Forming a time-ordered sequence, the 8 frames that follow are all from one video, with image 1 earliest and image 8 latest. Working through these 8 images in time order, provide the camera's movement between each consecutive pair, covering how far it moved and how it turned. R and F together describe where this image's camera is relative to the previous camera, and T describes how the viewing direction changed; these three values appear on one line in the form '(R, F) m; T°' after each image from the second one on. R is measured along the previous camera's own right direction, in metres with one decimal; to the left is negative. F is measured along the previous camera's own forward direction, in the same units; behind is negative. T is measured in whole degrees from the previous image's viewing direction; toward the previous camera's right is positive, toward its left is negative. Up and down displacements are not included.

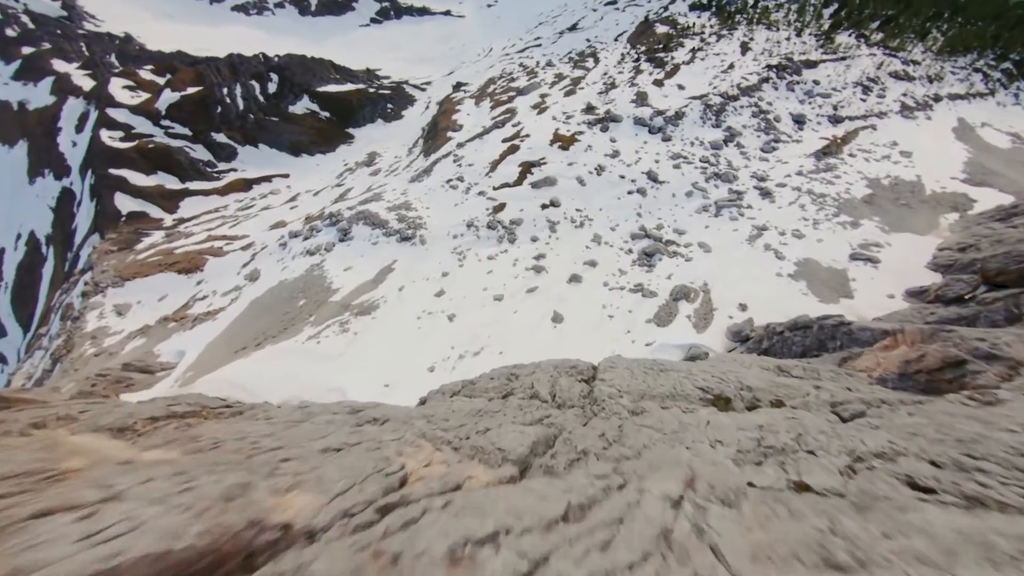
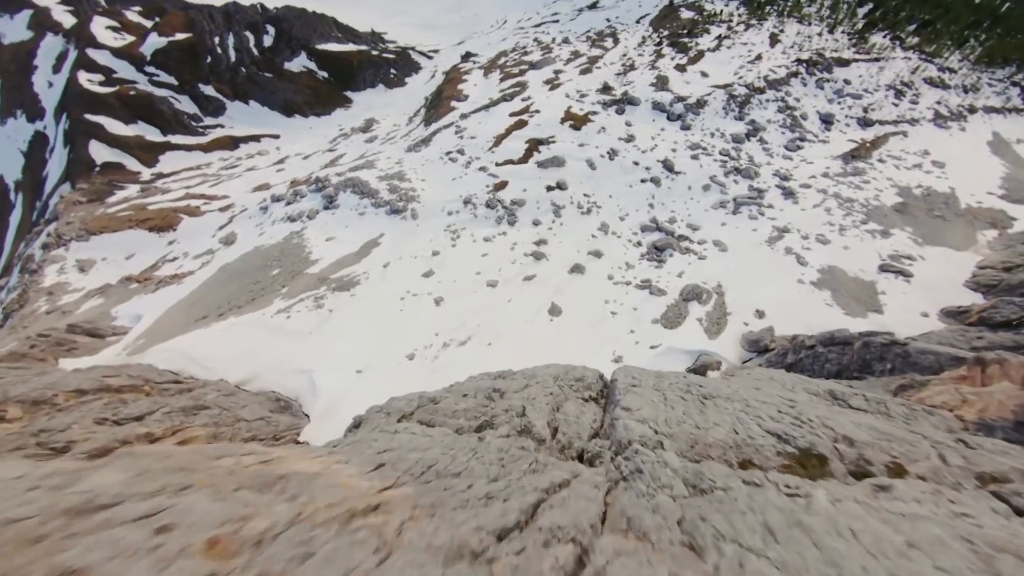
(0.0, +1.7) m; +1°
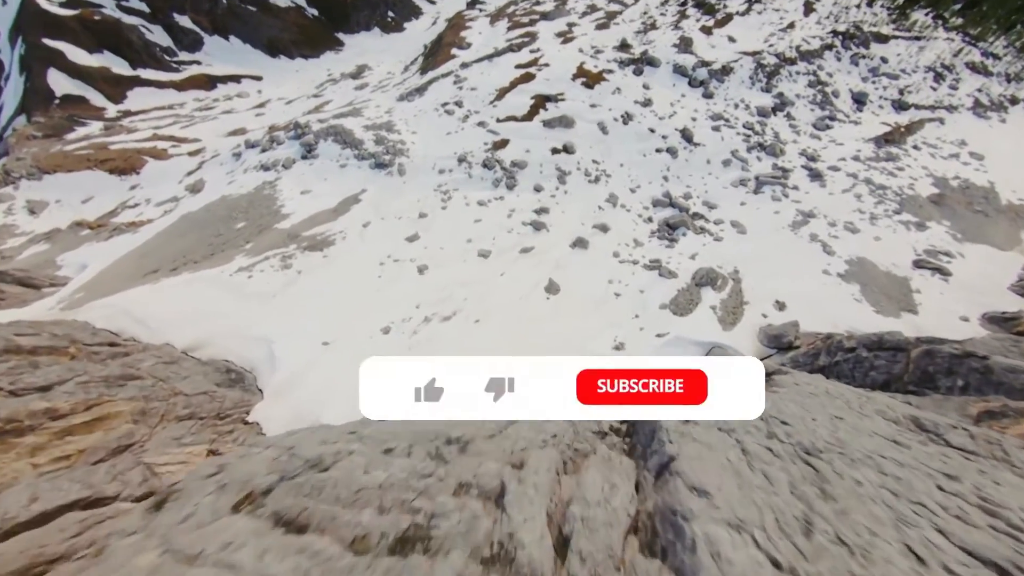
(+0.1, +1.8) m; +1°
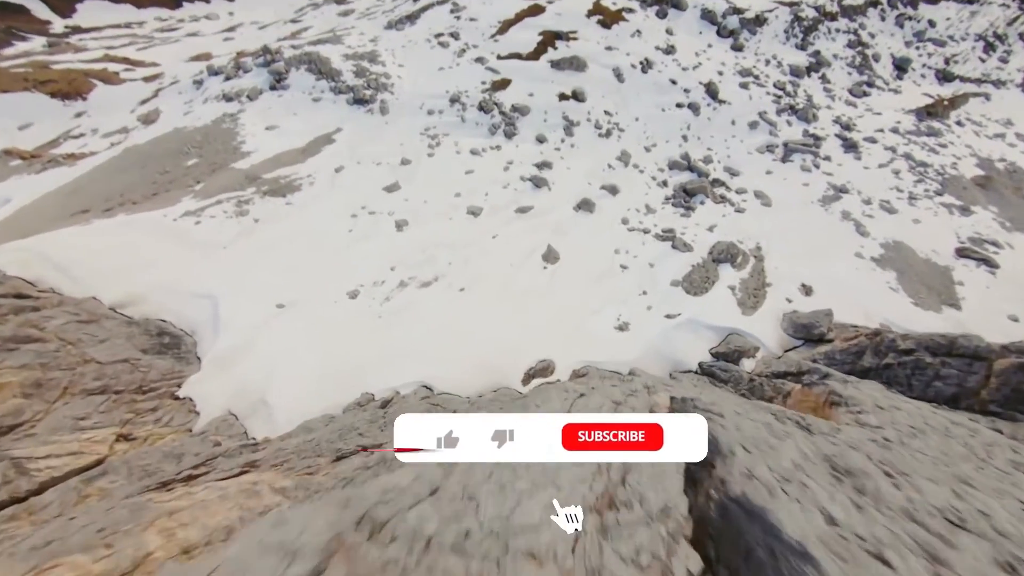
(+0.1, +1.8) m; +1°
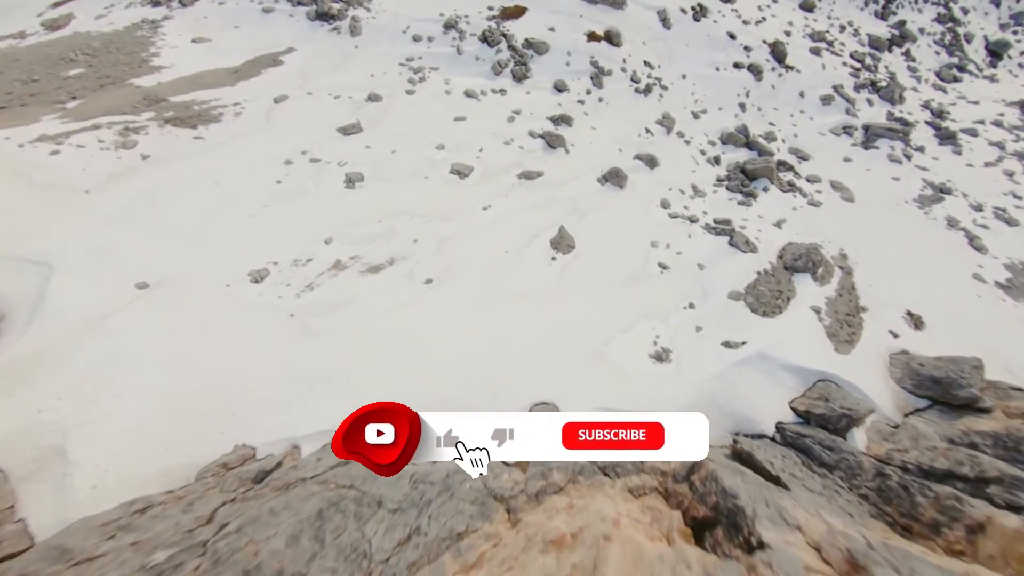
(+0.1, +3.6) m; 0°
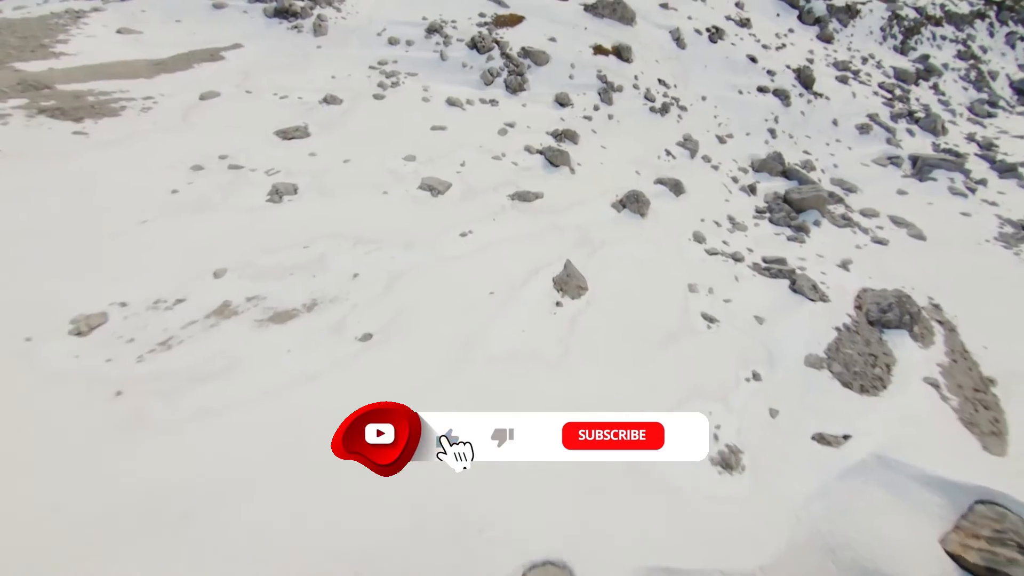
(+0.1, +2.5) m; +1°
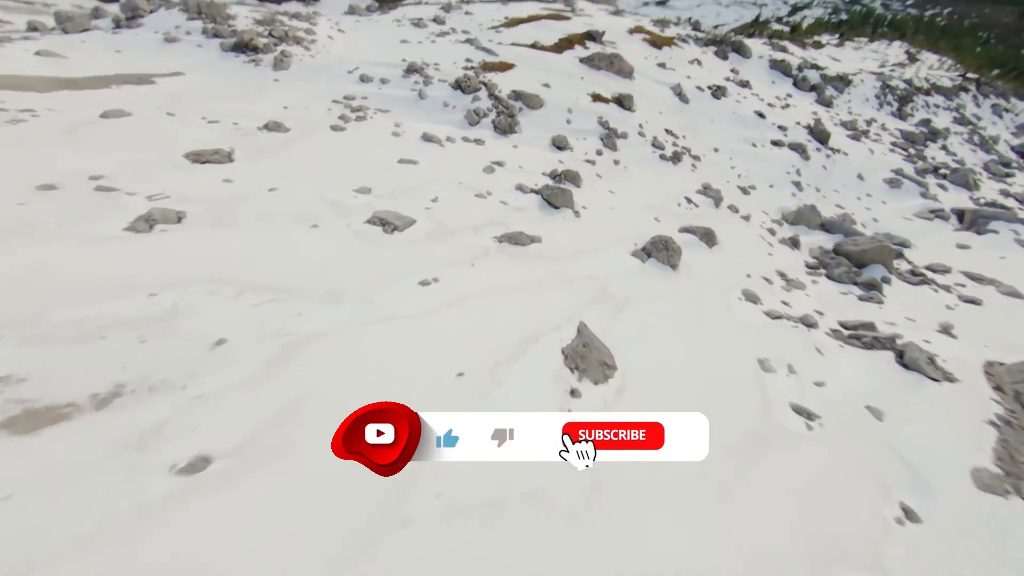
(+0.1, +2.1) m; +1°
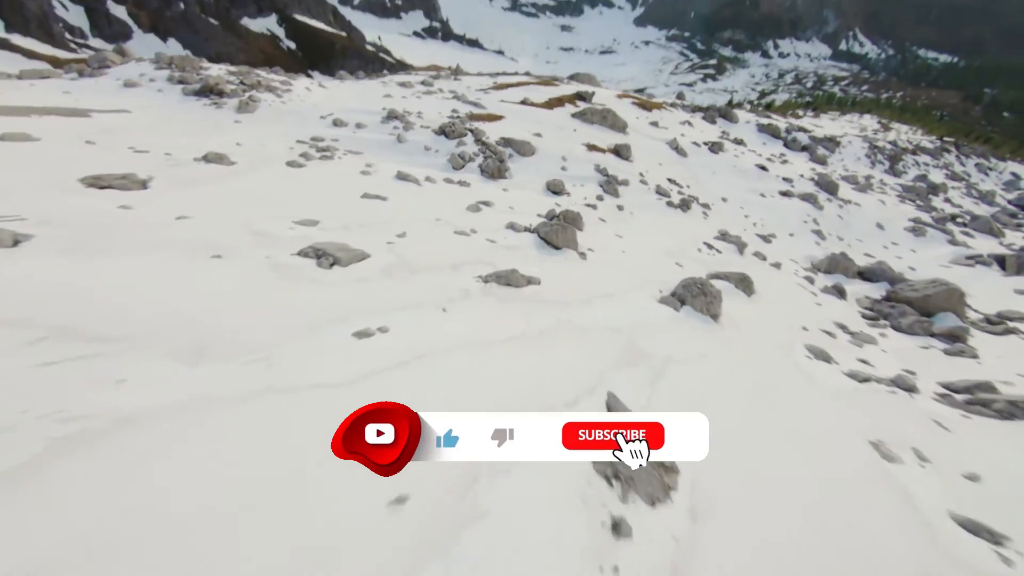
(0.0, +1.4) m; +1°
